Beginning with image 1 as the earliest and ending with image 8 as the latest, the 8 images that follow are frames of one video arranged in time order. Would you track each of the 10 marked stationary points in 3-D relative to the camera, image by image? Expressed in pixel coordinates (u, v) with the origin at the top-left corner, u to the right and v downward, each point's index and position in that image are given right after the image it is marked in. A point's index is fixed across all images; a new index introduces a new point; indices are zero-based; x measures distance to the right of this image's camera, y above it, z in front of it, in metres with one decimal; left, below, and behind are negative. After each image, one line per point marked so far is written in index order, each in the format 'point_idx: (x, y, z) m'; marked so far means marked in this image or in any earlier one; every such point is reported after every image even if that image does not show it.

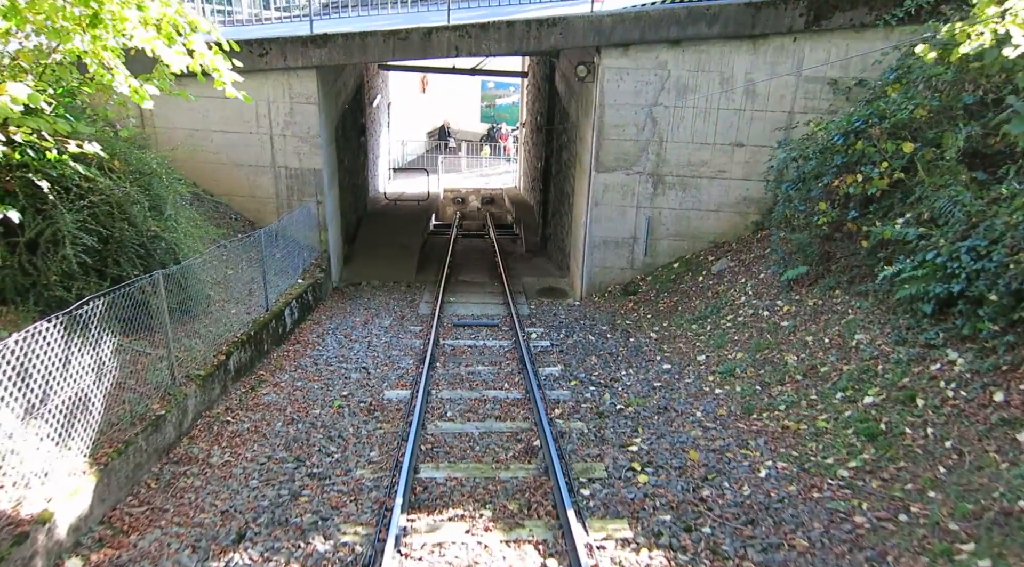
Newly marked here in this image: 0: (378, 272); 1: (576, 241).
0: (-2.5, +0.1, +13.3) m
1: (+1.1, +0.7, +12.5) m
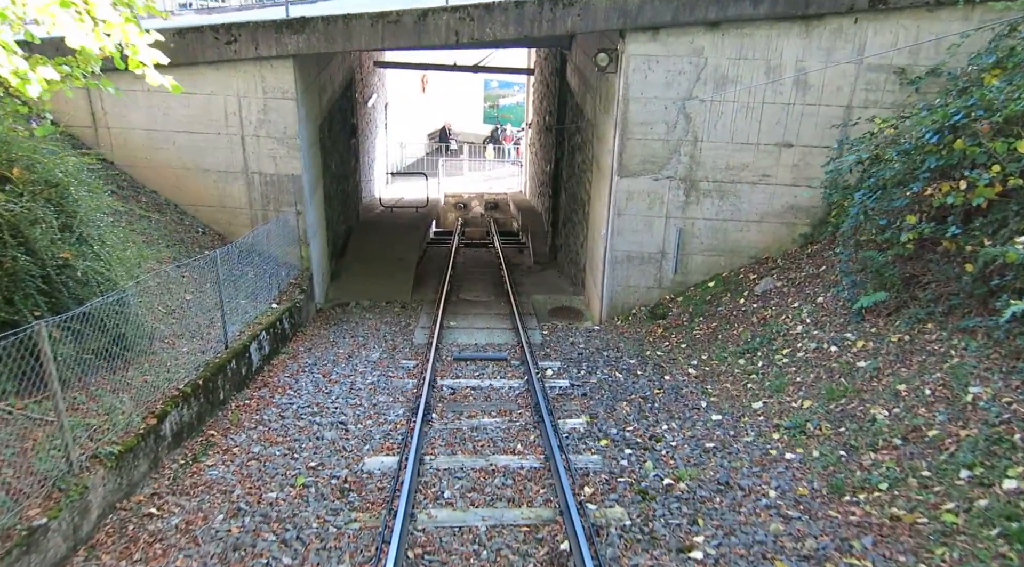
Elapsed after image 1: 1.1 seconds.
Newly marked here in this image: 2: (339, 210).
0: (-2.3, -0.2, +11.8) m
1: (+1.3, +0.4, +11.0) m
2: (-3.2, +1.4, +13.1) m
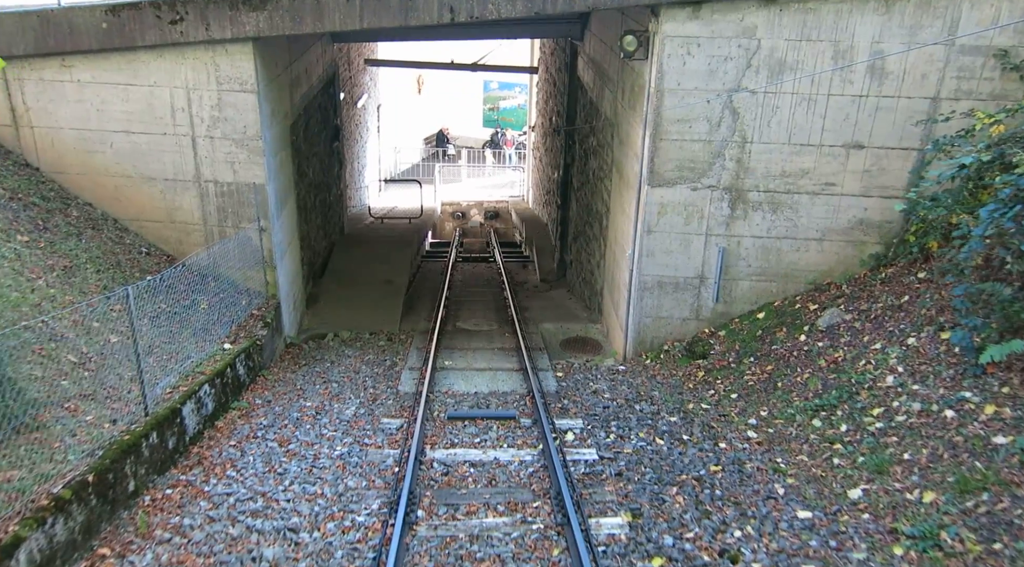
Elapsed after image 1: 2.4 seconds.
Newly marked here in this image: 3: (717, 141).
0: (-2.3, -0.6, +10.1) m
1: (+1.4, +0.1, +9.3) m
2: (-3.1, +1.0, +11.4) m
3: (+2.2, +1.5, +7.5) m
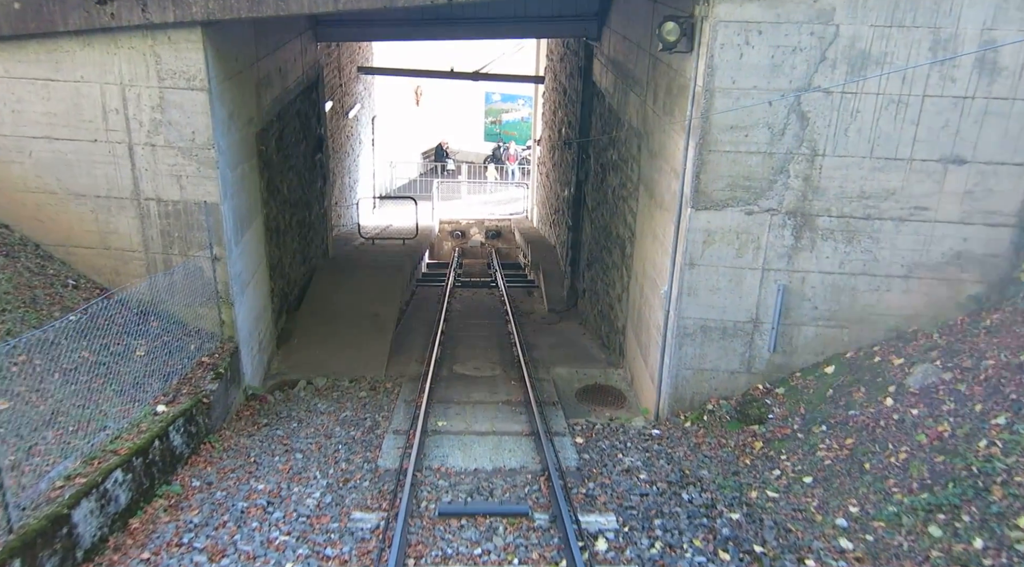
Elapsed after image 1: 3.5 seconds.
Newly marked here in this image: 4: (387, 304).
0: (-2.2, -1.0, +8.5) m
1: (+1.4, -0.4, +7.7) m
2: (-3.0, +0.5, +9.9) m
3: (+2.3, +1.1, +6.0) m
4: (-1.8, -0.3, +10.0) m
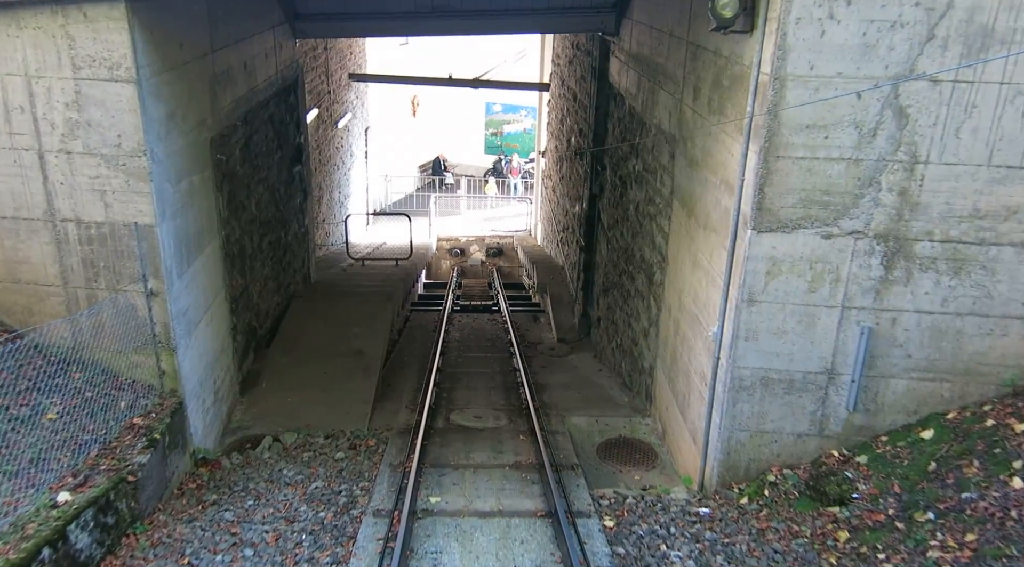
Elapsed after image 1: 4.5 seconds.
0: (-2.1, -1.3, +7.2) m
1: (+1.5, -0.7, +6.4) m
2: (-2.9, +0.1, +8.6) m
3: (+2.3, +0.8, +4.7) m
4: (-1.7, -0.7, +8.6) m
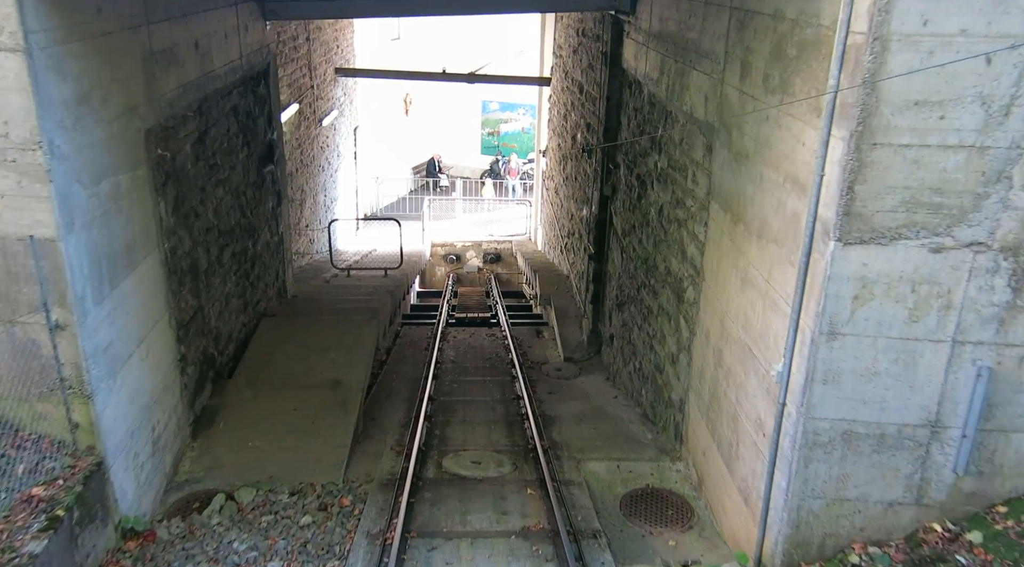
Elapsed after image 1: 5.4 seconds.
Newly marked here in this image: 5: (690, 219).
0: (-2.0, -1.5, +5.9) m
1: (+1.6, -0.9, +5.2) m
2: (-2.9, -0.1, +7.3) m
3: (+2.4, +0.7, +3.5) m
4: (-1.7, -0.9, +7.4) m
5: (+1.5, +0.6, +6.2) m
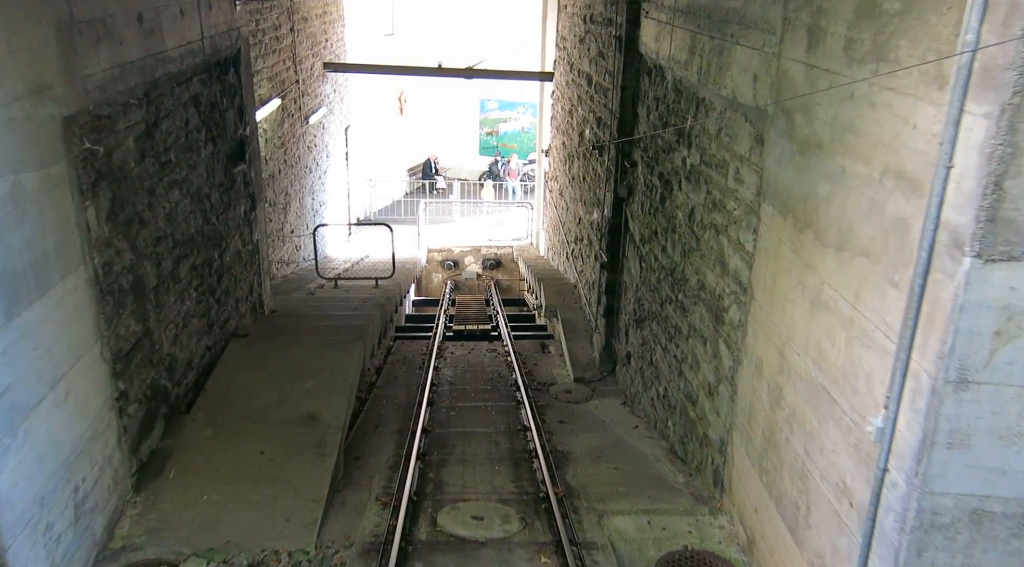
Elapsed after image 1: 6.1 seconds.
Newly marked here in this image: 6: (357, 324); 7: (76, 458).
0: (-2.0, -1.7, +4.9) m
1: (+1.6, -1.0, +4.1) m
2: (-2.9, -0.2, +6.3) m
3: (+2.4, +0.5, +2.5) m
4: (-1.6, -1.0, +6.4) m
5: (+1.6, +0.4, +5.2) m
6: (-1.8, -0.5, +8.4) m
7: (-2.6, -1.1, +4.3) m
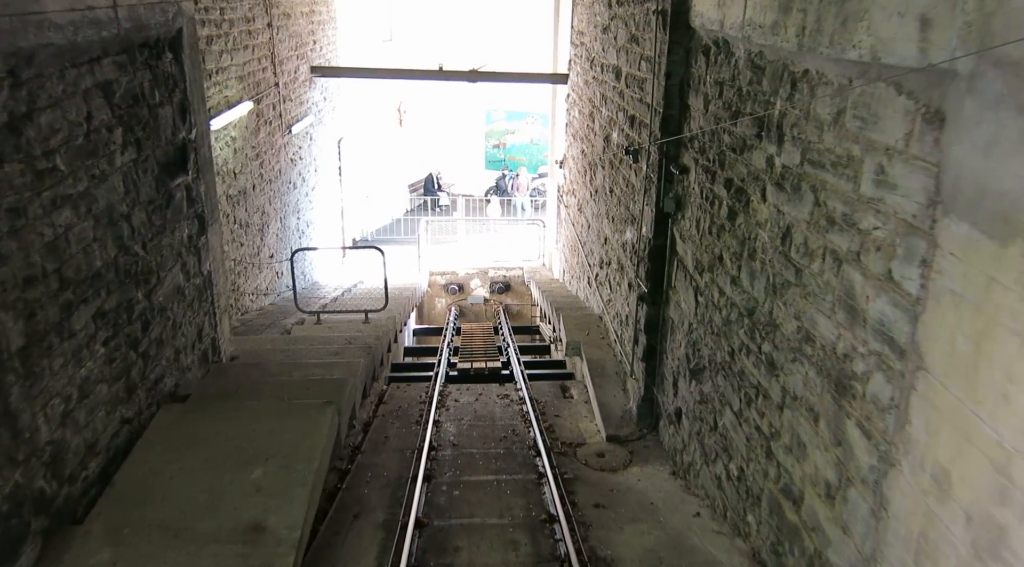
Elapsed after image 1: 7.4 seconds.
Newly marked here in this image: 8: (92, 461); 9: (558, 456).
0: (-1.8, -2.0, +3.1) m
1: (+1.8, -1.2, +2.4) m
2: (-2.7, -0.6, +4.6) m
3: (+2.6, +0.3, +0.7) m
4: (-1.4, -1.3, +4.6) m
5: (+1.7, +0.2, +3.4) m
6: (-1.7, -0.9, +6.6) m
7: (-2.5, -1.4, +2.6) m
8: (-2.7, -1.1, +4.5) m
9: (+0.4, -1.6, +6.9) m
